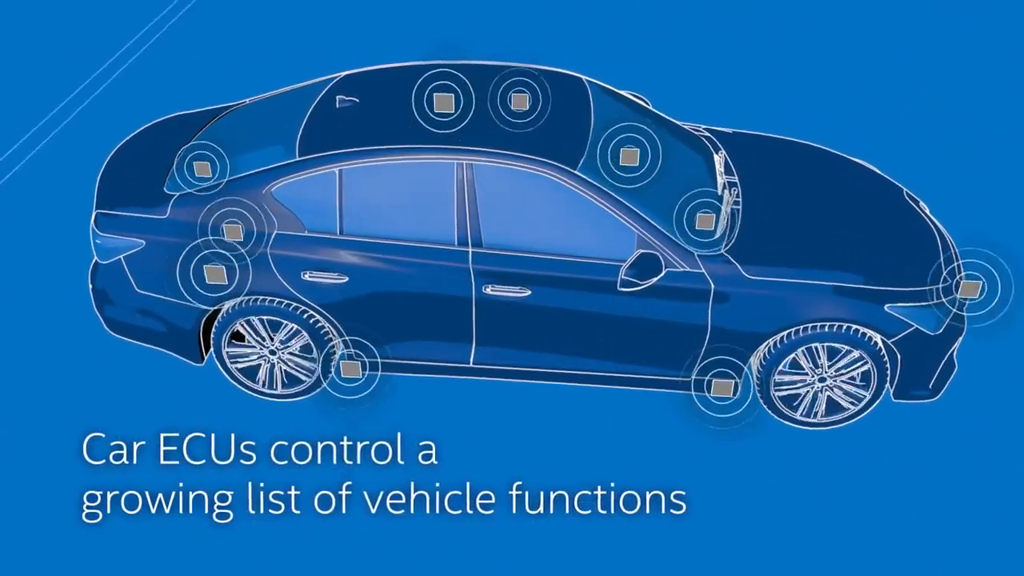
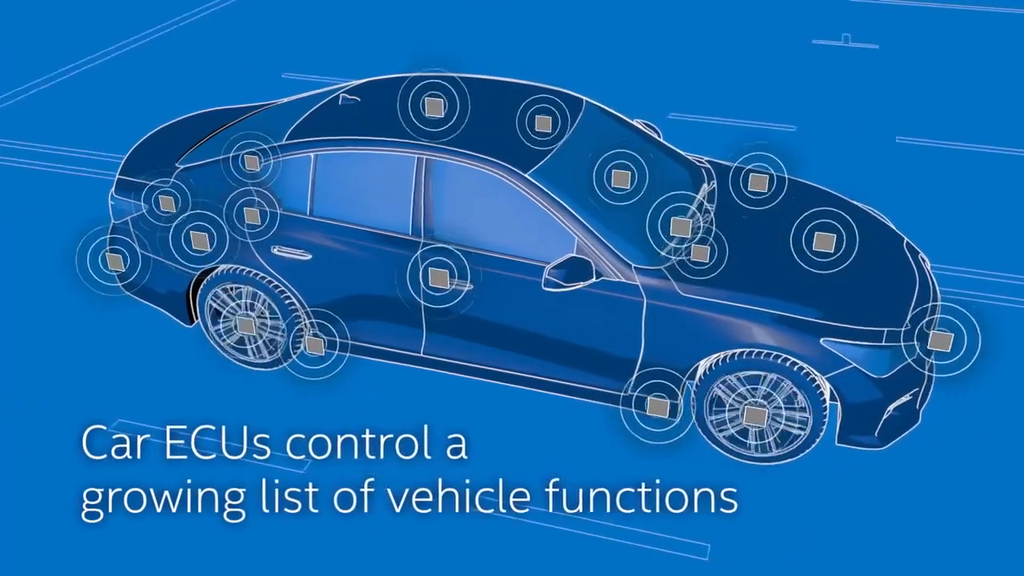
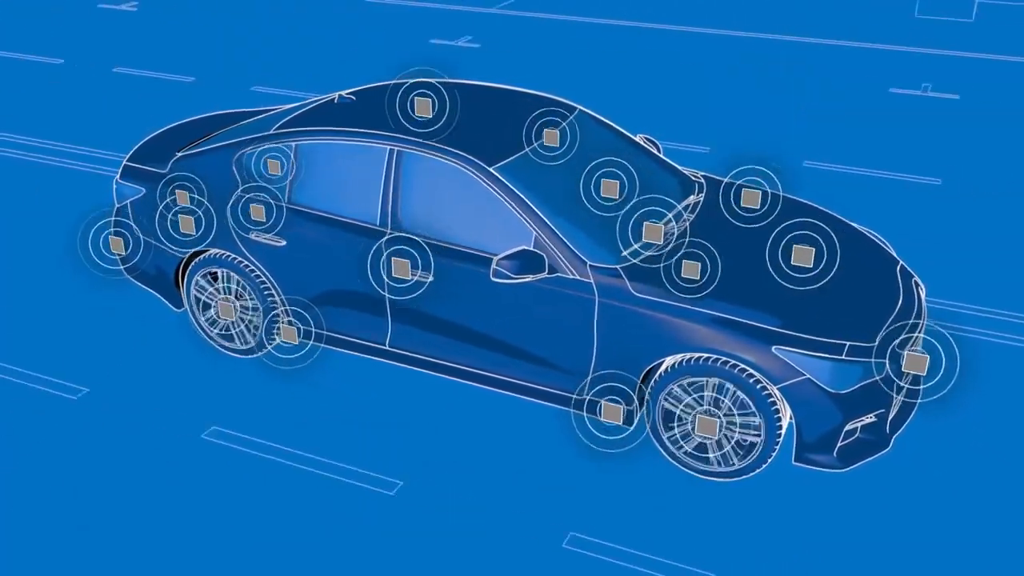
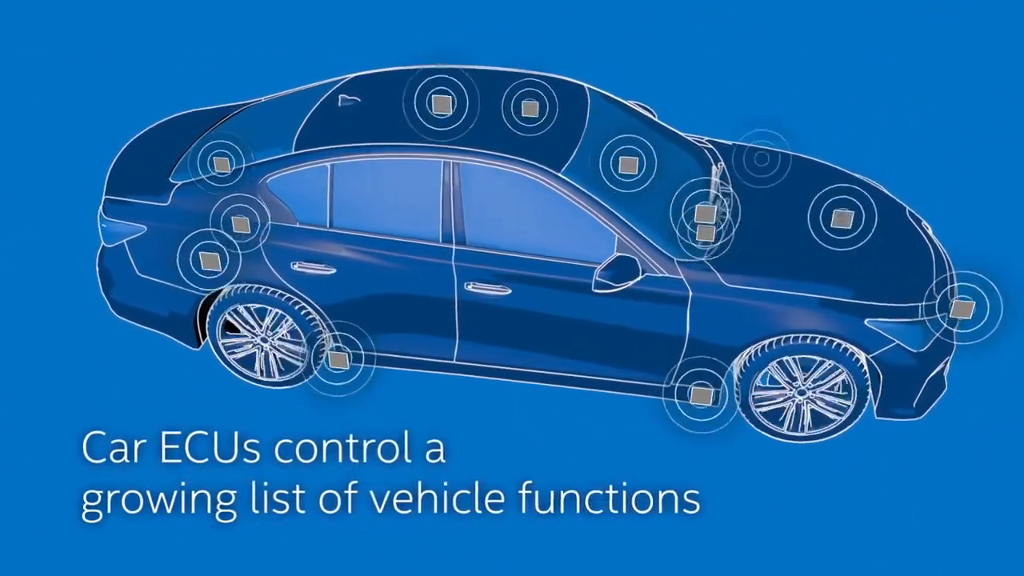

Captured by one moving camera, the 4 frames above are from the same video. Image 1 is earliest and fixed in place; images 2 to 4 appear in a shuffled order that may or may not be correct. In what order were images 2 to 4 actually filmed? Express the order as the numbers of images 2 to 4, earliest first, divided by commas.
4, 2, 3
